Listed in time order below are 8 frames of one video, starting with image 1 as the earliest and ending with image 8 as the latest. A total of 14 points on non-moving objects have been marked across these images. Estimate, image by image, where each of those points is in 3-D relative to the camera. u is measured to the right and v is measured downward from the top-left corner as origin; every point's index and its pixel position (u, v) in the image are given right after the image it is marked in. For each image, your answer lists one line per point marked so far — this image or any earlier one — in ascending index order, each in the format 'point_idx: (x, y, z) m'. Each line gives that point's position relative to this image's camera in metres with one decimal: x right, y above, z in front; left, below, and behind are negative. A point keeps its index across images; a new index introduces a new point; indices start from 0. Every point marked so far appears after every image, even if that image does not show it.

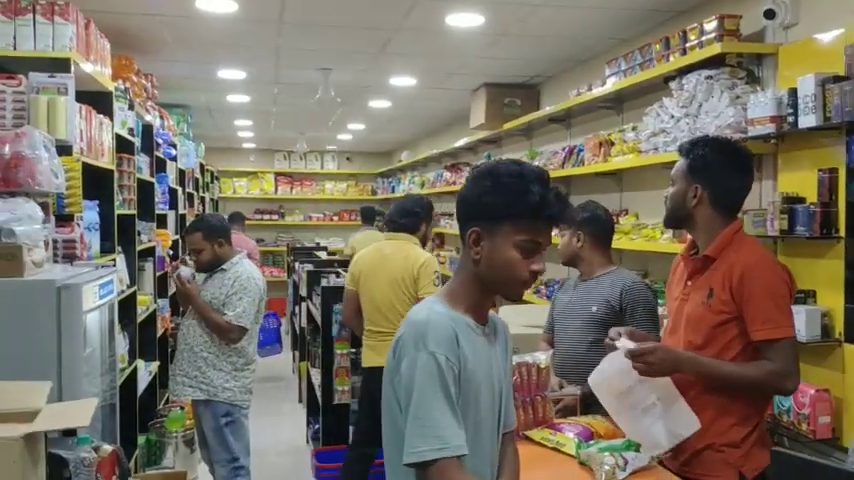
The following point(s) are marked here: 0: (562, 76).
0: (+0.9, +1.1, +5.2) m
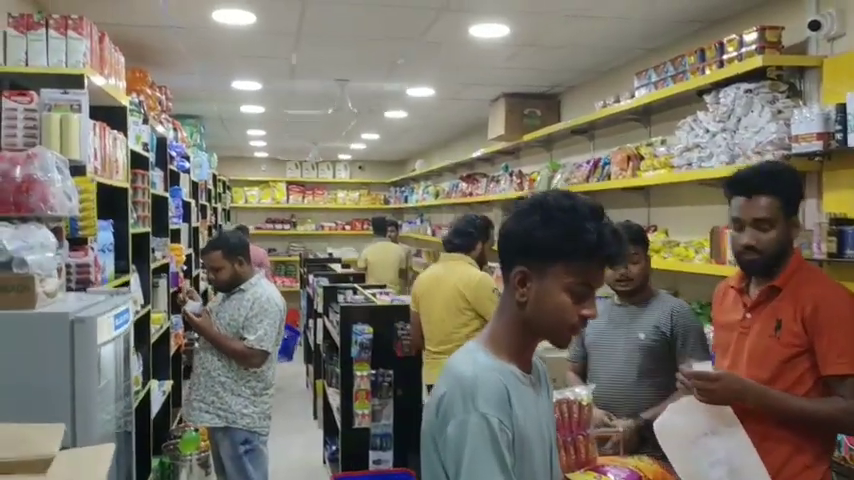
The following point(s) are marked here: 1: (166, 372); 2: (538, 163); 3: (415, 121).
0: (+1.1, +1.0, +5.0) m
1: (-1.6, -0.8, +4.6) m
2: (+0.9, +0.6, +5.8) m
3: (-0.1, +1.1, +6.9) m
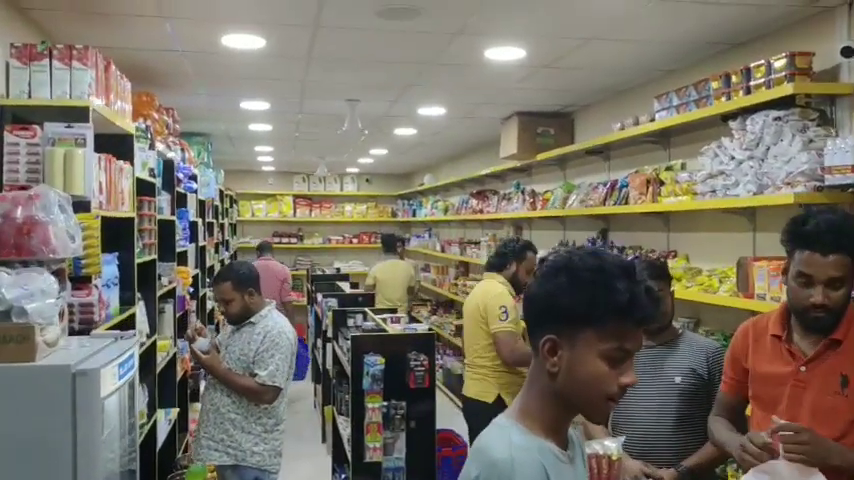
0: (+1.1, +0.9, +4.9) m
1: (-1.5, -1.0, +4.5) m
2: (+0.9, +0.4, +5.7) m
3: (0.0, +0.9, +6.8) m
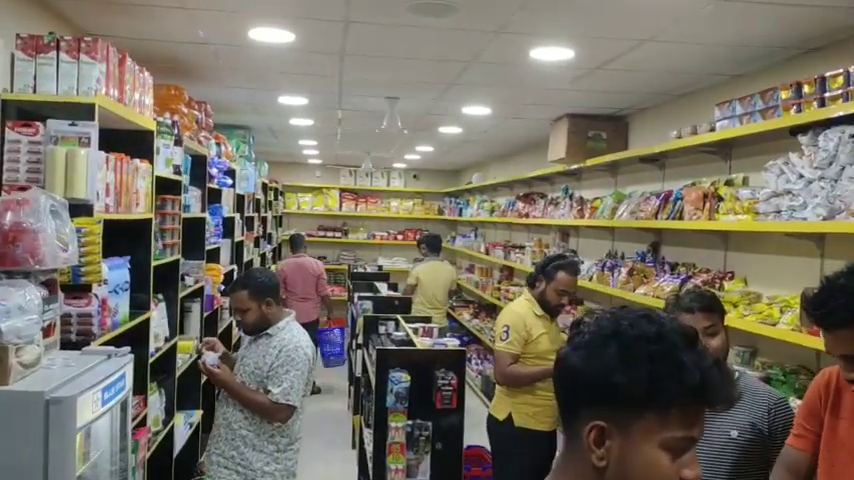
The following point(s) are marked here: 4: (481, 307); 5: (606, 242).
0: (+1.4, +0.8, +4.6) m
1: (-1.4, -1.0, +4.4) m
2: (+1.3, +0.4, +5.4) m
3: (+0.4, +0.9, +6.6) m
4: (+0.6, -0.8, +8.6) m
5: (+1.3, 0.0, +5.3) m
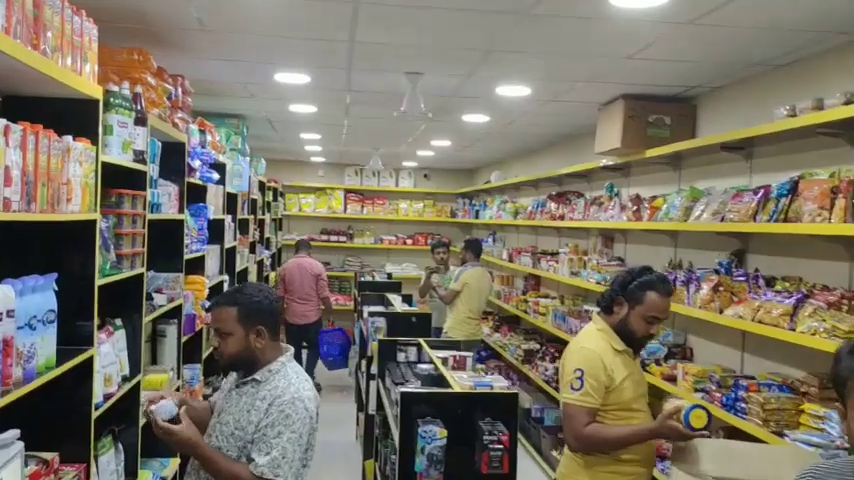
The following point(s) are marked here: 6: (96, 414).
0: (+1.6, +0.8, +3.7) m
1: (-1.2, -1.0, +3.5) m
2: (+1.4, +0.3, +4.5) m
3: (+0.5, +0.9, +5.7) m
4: (+0.8, -0.8, +7.8) m
5: (+1.4, -0.1, +4.4) m
6: (-1.0, -0.6, +2.4) m
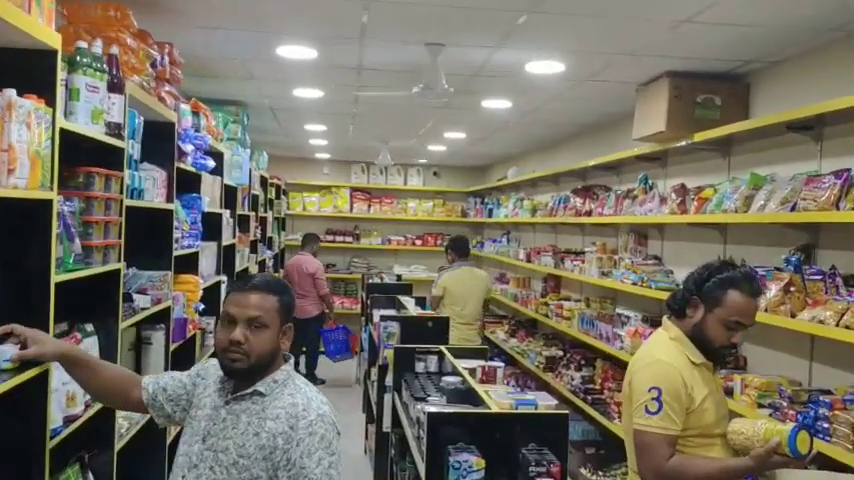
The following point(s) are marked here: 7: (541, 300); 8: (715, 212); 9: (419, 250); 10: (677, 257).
0: (+1.7, +0.8, +3.3) m
1: (-1.1, -1.0, +3.1) m
2: (+1.5, +0.4, +4.1) m
3: (+0.7, +0.9, +5.3) m
4: (+0.9, -0.8, +7.3) m
5: (+1.5, 0.0, +4.0) m
6: (-1.0, -0.5, +1.9) m
7: (+1.0, -0.5, +6.5) m
8: (+1.3, +0.1, +3.5) m
9: (-0.1, -0.1, +10.1) m
10: (+1.5, -0.1, +4.4) m
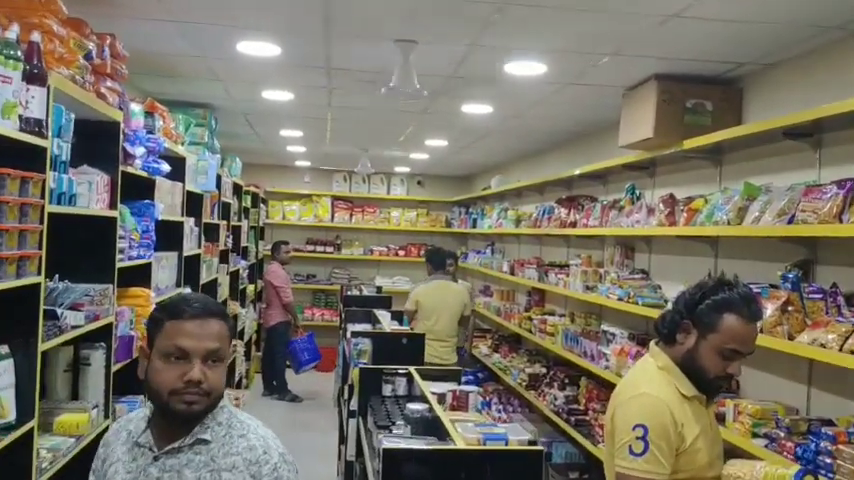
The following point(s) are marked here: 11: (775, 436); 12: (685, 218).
0: (+1.5, +0.7, +3.1) m
1: (-1.2, -1.0, +2.8) m
2: (+1.4, +0.3, +3.8) m
3: (+0.5, +0.8, +5.0) m
4: (+0.7, -0.9, +7.1) m
5: (+1.4, -0.1, +3.7) m
6: (-1.1, -0.5, +1.6) m
7: (+0.8, -0.6, +6.2) m
8: (+1.2, +0.1, +3.3) m
9: (-0.3, -0.3, +9.9) m
10: (+1.3, -0.2, +4.2) m
11: (+1.2, -0.7, +2.7) m
12: (+1.2, +0.1, +3.5) m
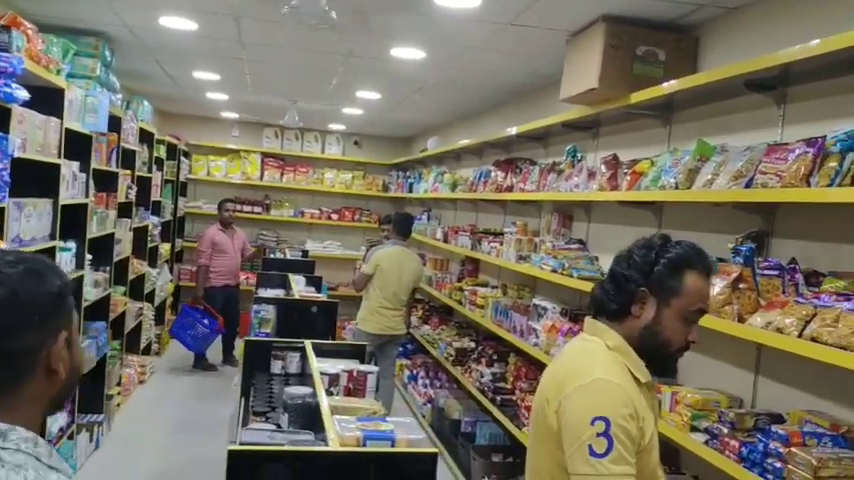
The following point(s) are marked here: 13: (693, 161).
0: (+1.2, +0.8, +2.7) m
1: (-1.6, -0.8, +2.3) m
2: (+1.0, +0.4, +3.5) m
3: (+0.1, +1.0, +4.6) m
4: (+0.1, -0.6, +6.7) m
5: (+1.0, 0.0, +3.4) m
6: (-1.3, -0.4, +1.1) m
7: (+0.2, -0.3, +5.8) m
8: (+0.9, +0.2, +2.9) m
9: (-1.2, +0.2, +9.4) m
10: (+0.9, 0.0, +3.8) m
11: (+0.9, -0.6, +2.3) m
12: (+0.8, +0.2, +3.1) m
13: (+1.0, +0.3, +2.7) m
